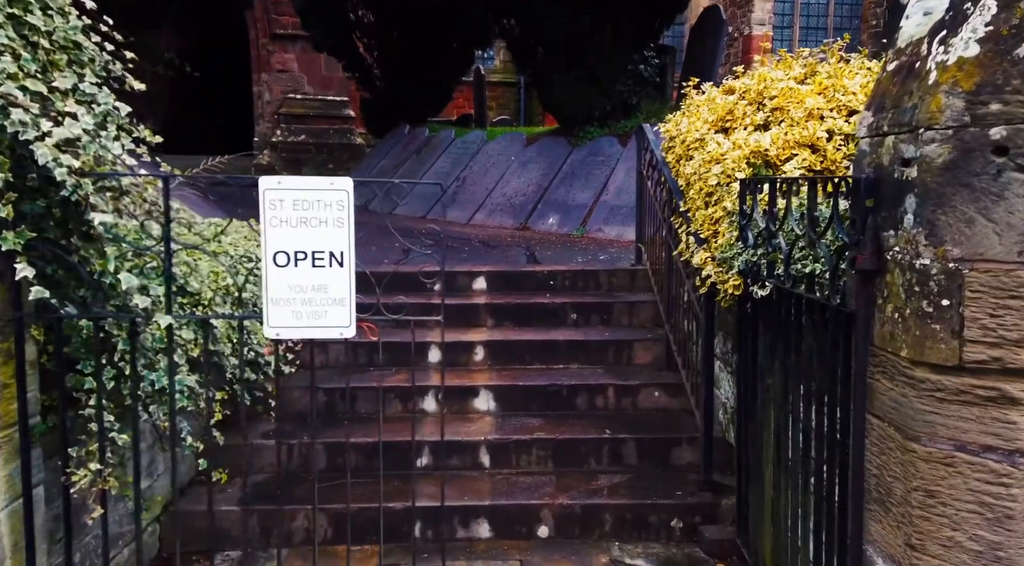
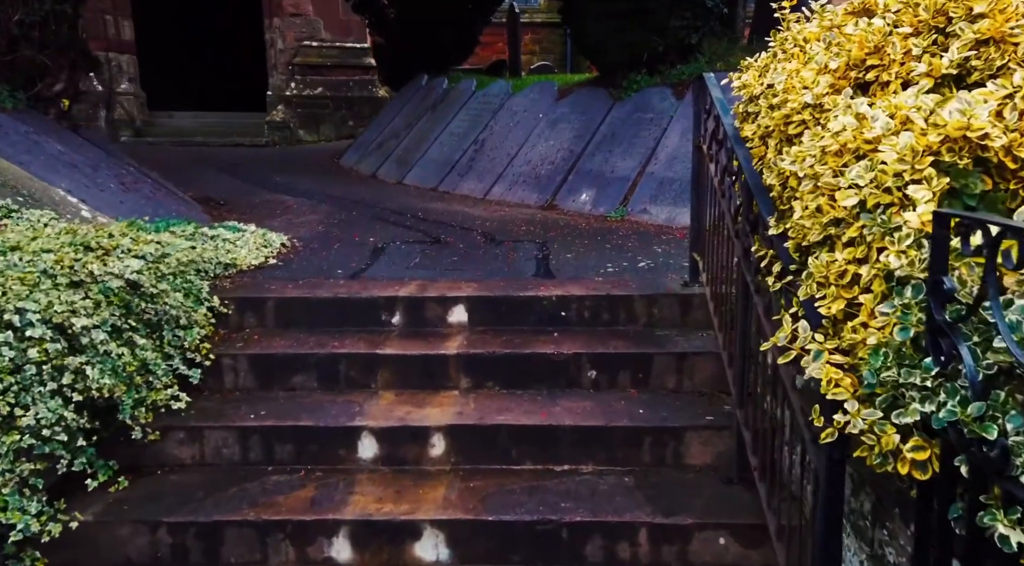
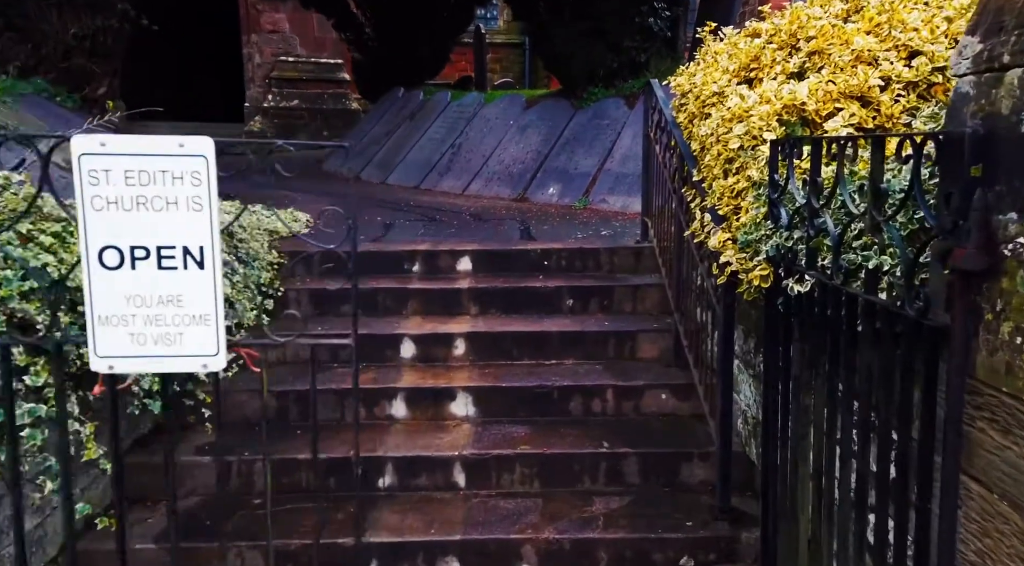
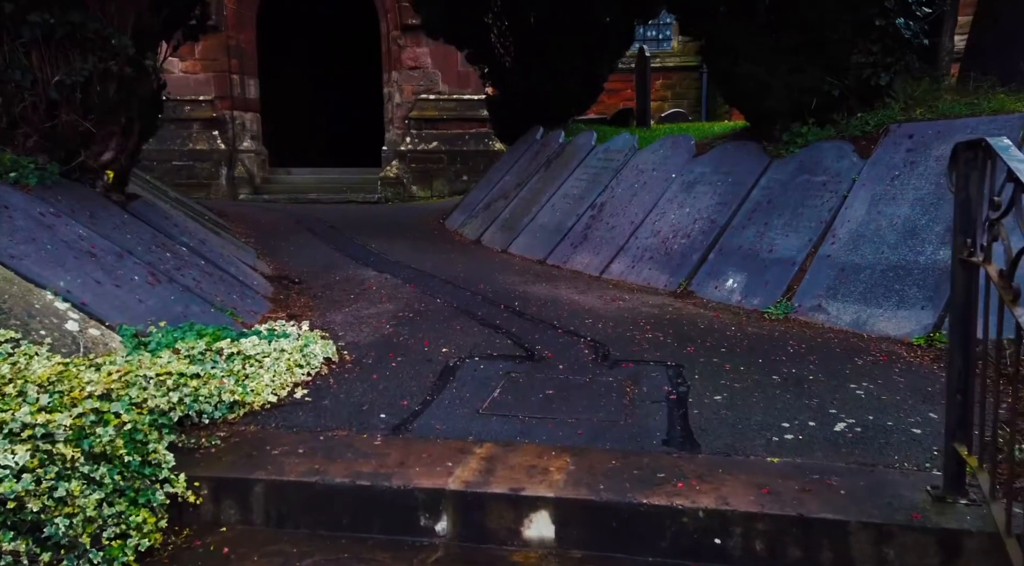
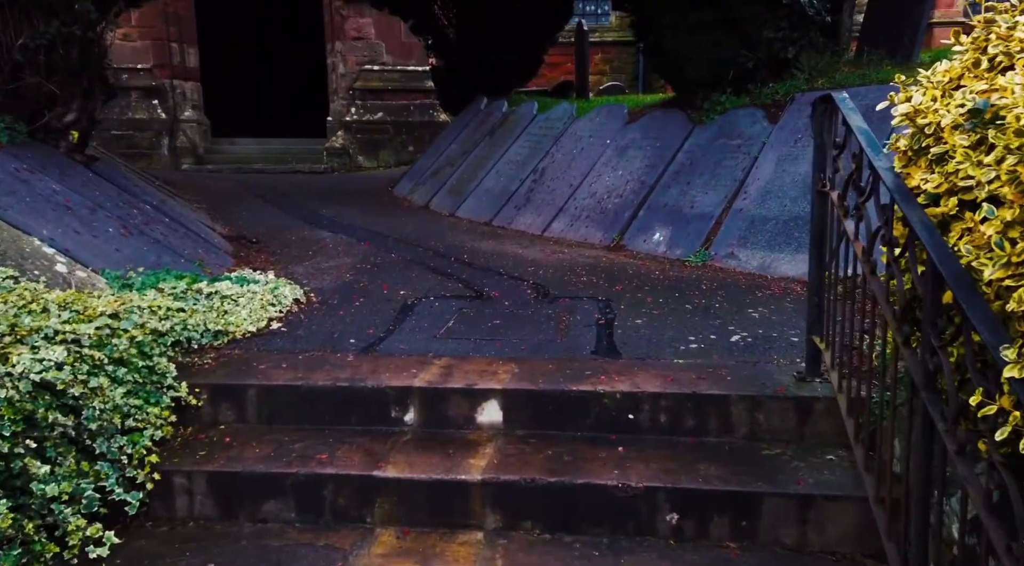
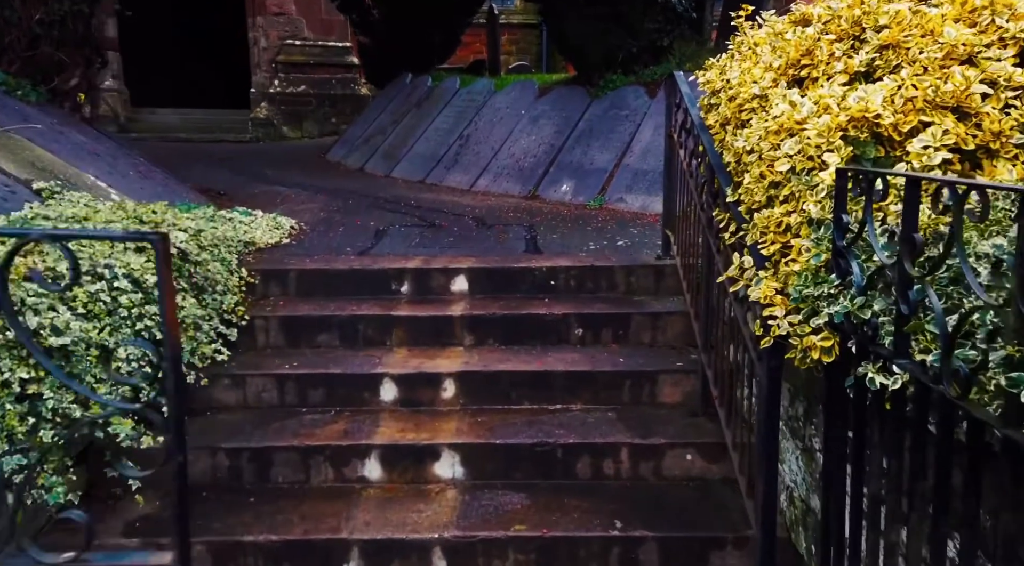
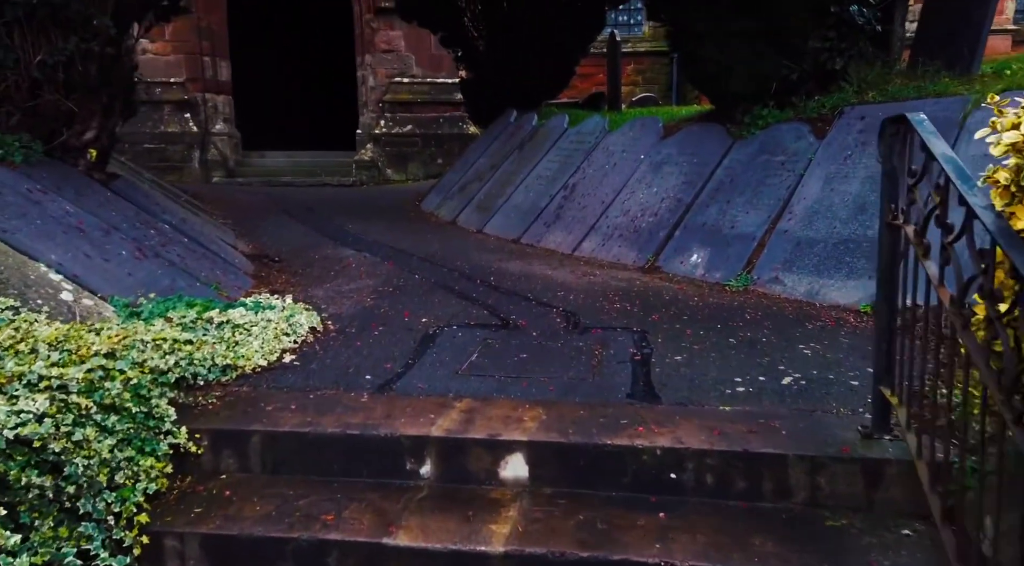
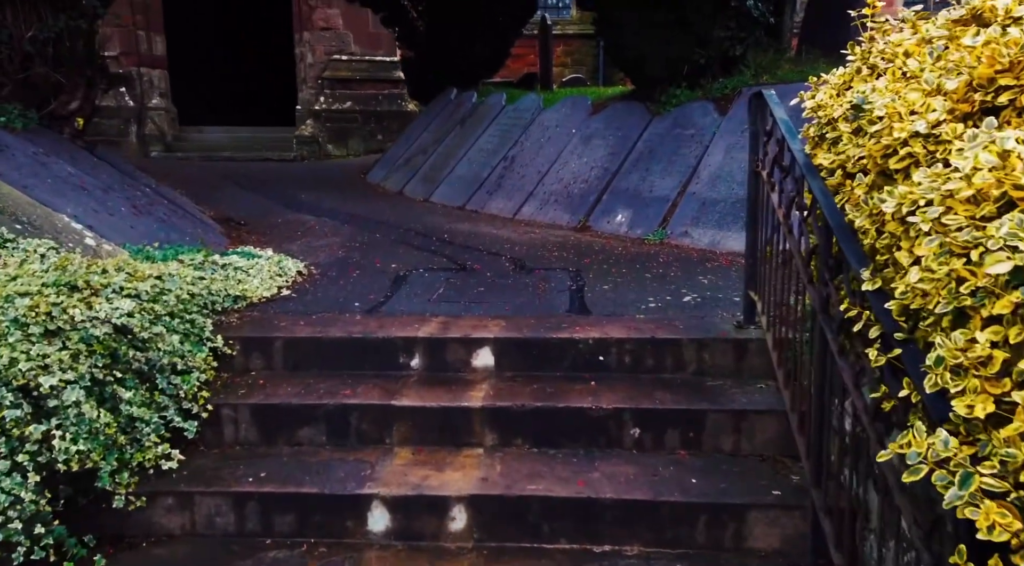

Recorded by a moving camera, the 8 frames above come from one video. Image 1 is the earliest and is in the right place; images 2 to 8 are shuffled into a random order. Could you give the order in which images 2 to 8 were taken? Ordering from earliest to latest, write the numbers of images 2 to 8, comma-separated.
3, 6, 2, 8, 5, 7, 4
